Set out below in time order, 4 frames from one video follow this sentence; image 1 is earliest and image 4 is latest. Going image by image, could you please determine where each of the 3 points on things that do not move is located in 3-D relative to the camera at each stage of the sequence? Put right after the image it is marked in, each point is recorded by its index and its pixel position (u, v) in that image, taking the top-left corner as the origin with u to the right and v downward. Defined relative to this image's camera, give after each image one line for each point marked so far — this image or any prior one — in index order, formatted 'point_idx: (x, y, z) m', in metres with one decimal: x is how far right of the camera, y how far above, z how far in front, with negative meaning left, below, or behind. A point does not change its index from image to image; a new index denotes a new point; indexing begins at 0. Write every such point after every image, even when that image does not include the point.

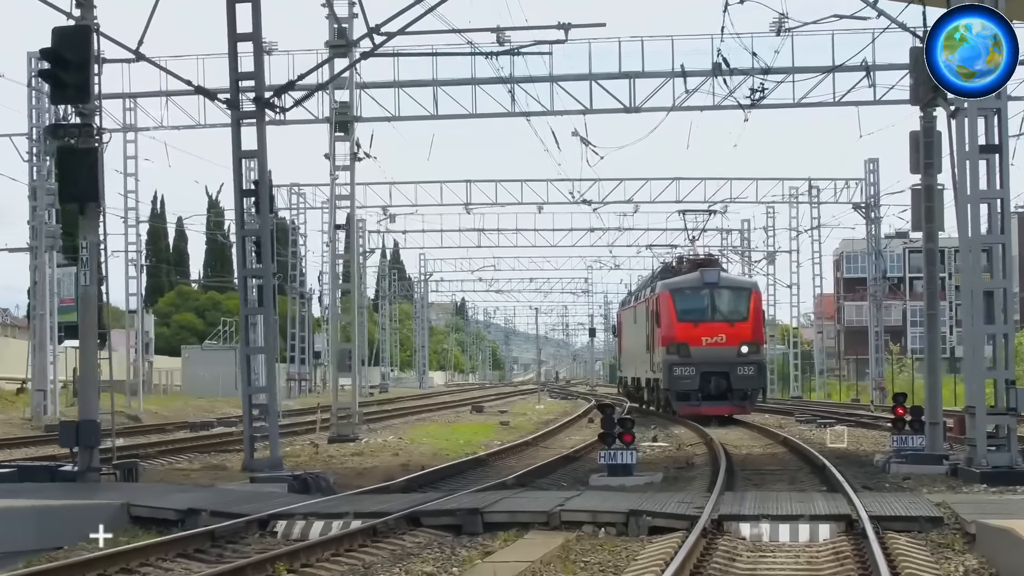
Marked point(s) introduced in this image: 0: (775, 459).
0: (+4.5, -2.9, +18.8) m
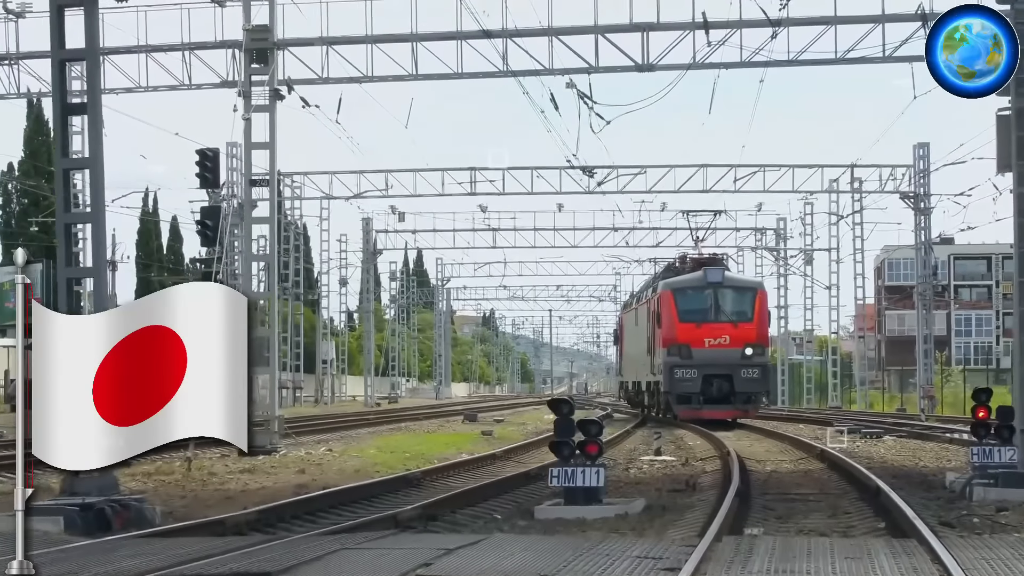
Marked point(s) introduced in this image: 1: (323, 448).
0: (+3.9, -2.5, +14.3) m
1: (-3.0, -2.5, +17.1) m
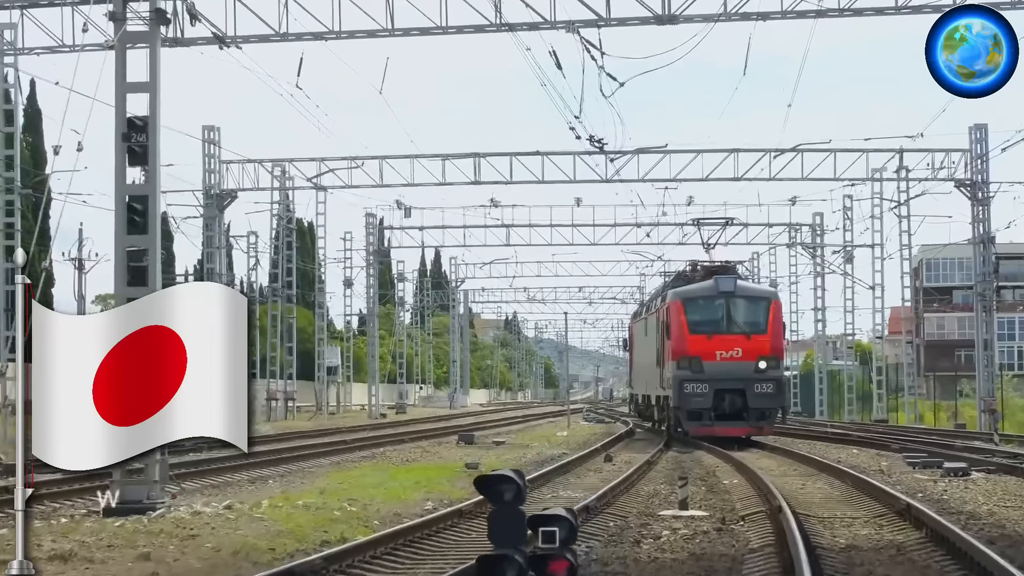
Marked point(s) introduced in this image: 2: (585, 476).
0: (+3.5, -2.4, +9.8) m
1: (-3.3, -2.5, +12.8) m
2: (+1.3, -3.3, +19.0) m
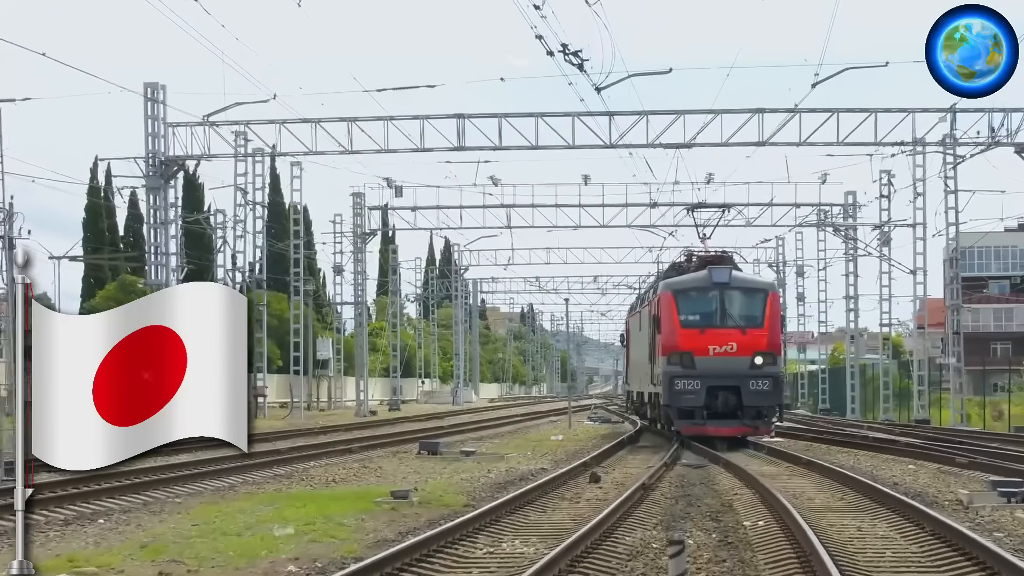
0: (+2.6, -2.0, +4.7) m
1: (-4.1, -2.1, +7.8) m
2: (+0.5, -2.8, +14.0) m
